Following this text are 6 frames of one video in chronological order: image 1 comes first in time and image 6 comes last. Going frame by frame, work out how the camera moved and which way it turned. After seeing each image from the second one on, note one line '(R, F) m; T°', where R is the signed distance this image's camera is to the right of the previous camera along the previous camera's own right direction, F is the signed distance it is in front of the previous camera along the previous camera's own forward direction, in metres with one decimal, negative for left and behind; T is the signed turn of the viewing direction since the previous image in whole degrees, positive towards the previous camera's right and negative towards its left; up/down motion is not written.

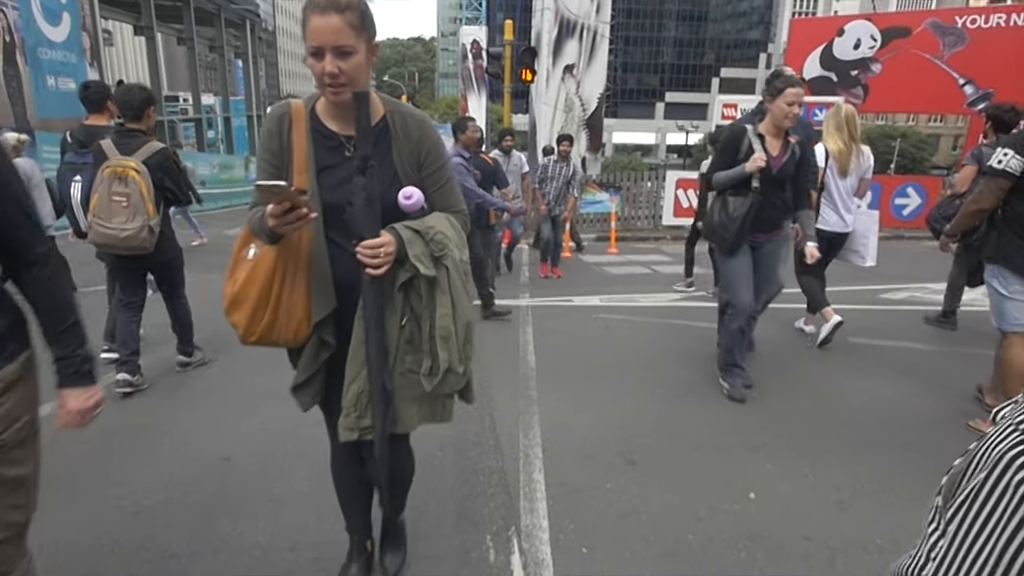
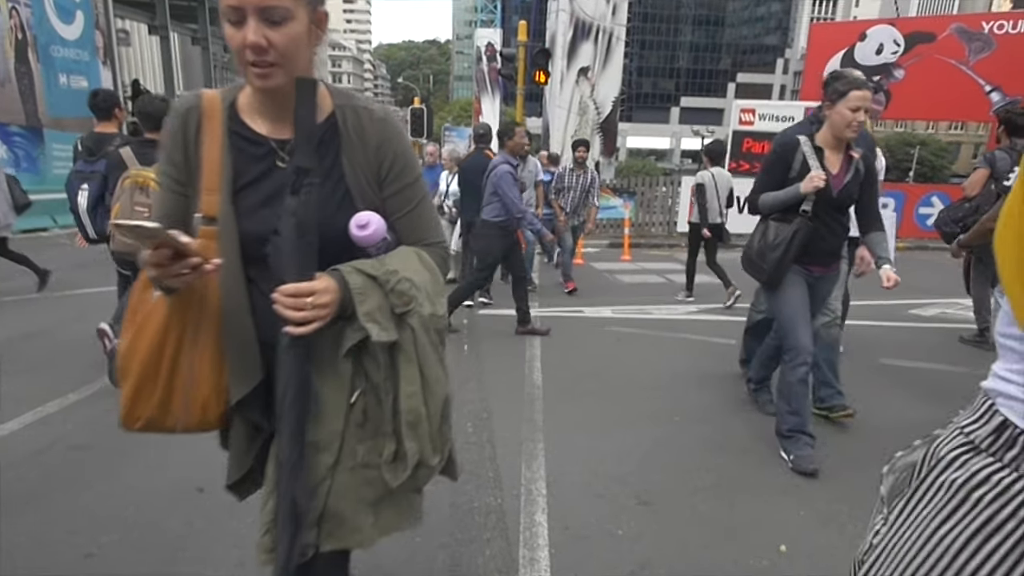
(0.0, +0.3) m; -1°
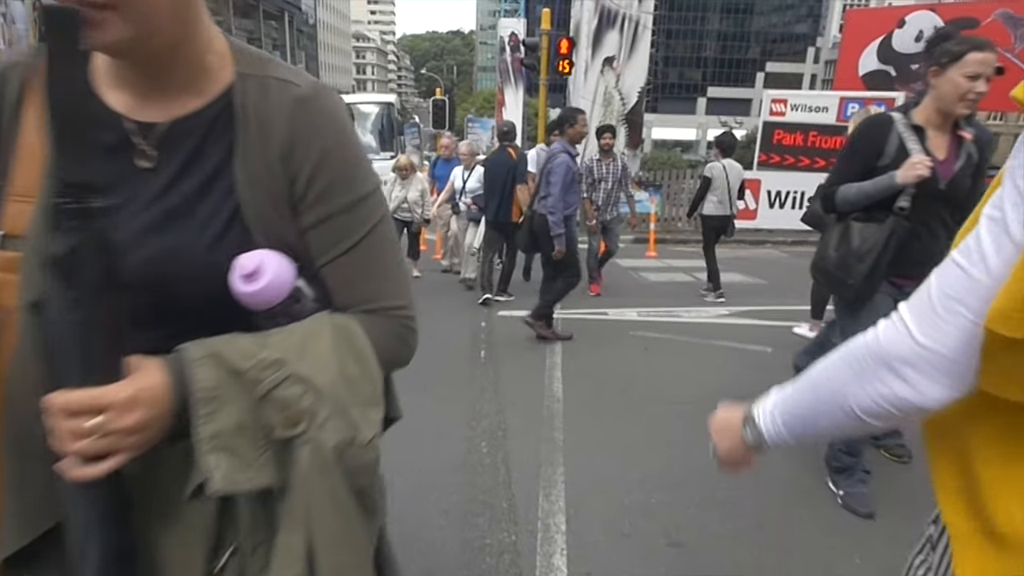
(0.0, +0.3) m; -2°
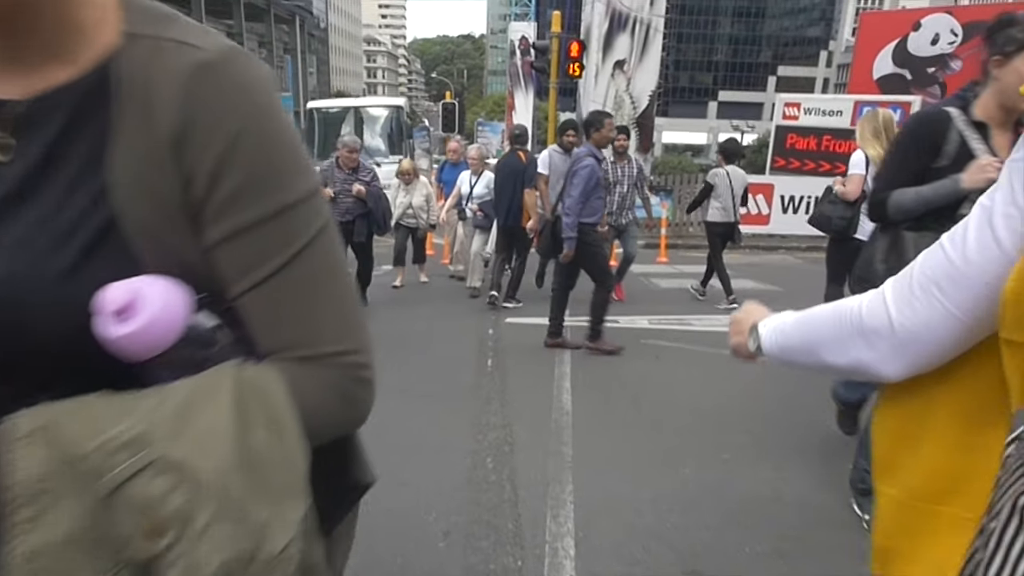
(0.0, +0.1) m; -1°
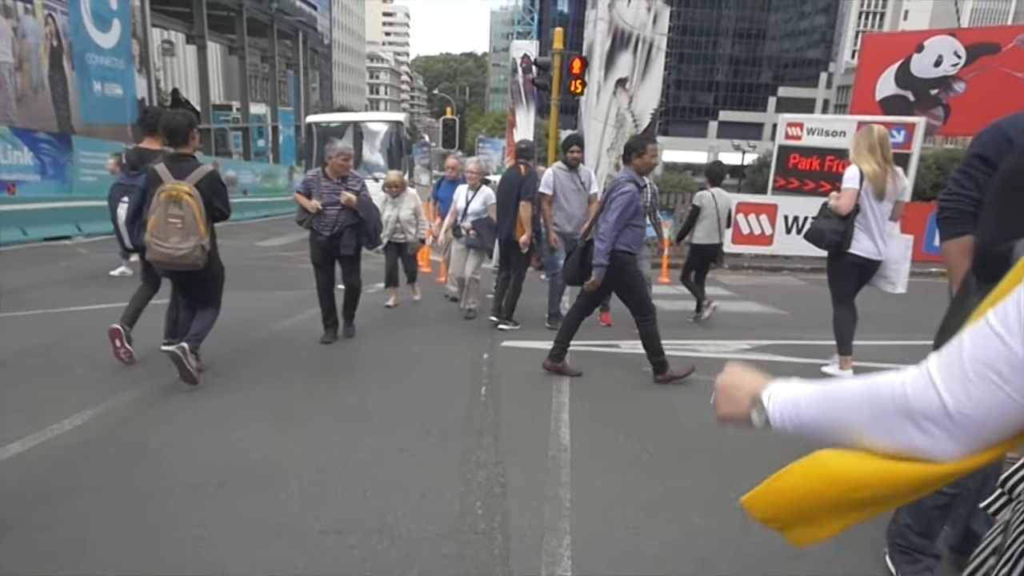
(0.0, +0.3) m; 0°
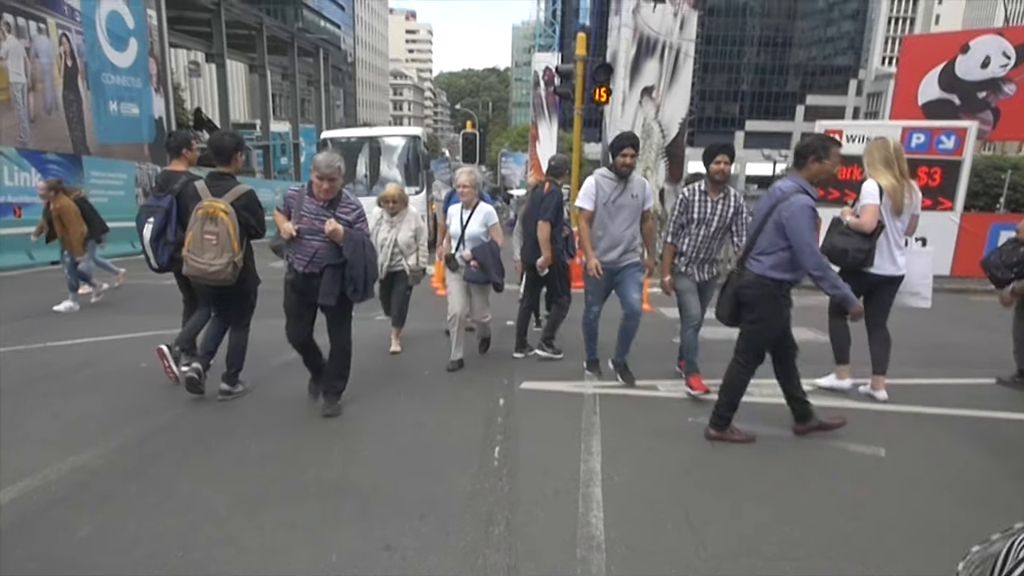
(0.0, +0.8) m; -2°
